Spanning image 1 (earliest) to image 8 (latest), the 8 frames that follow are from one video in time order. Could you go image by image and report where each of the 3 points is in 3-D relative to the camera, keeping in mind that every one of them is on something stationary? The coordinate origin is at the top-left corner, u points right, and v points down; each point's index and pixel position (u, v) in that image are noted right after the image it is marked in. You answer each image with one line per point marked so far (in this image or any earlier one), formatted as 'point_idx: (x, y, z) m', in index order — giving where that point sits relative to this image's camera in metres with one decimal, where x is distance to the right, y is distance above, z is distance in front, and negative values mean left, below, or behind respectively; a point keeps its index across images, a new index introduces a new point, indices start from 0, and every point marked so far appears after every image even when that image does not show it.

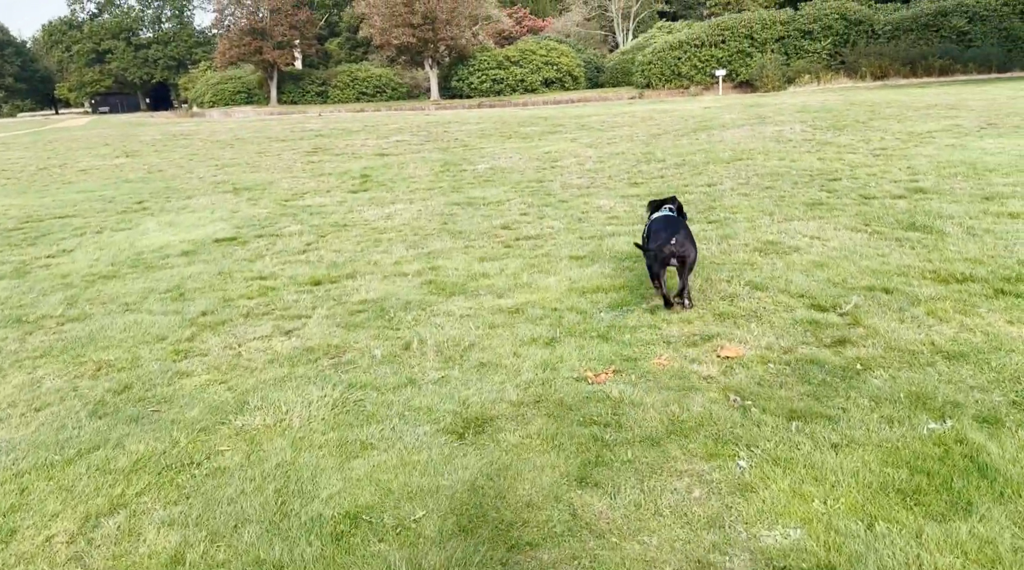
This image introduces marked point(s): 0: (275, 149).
0: (-3.9, +2.3, +14.7) m
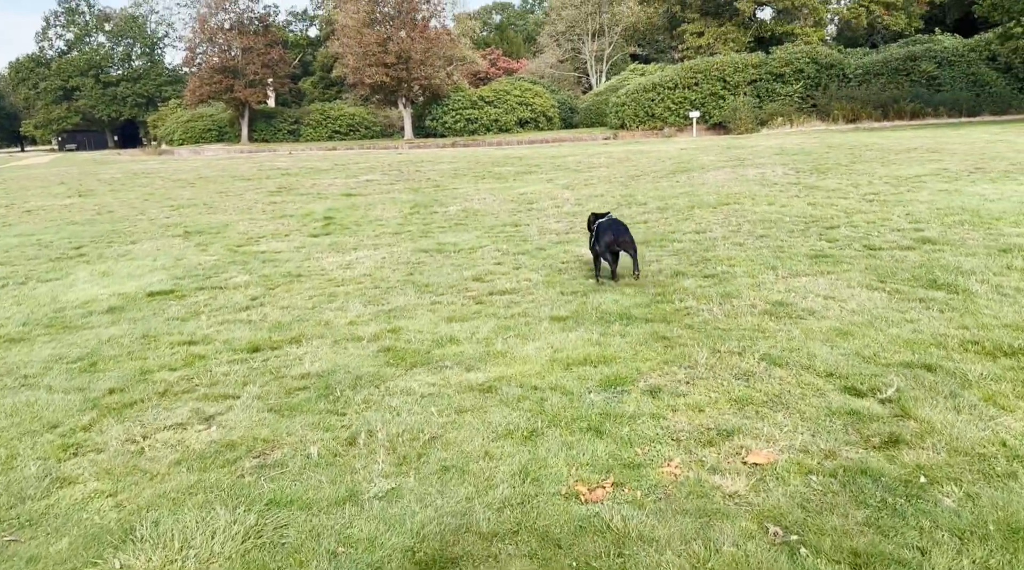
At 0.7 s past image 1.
0: (-4.4, +1.6, +14.1) m
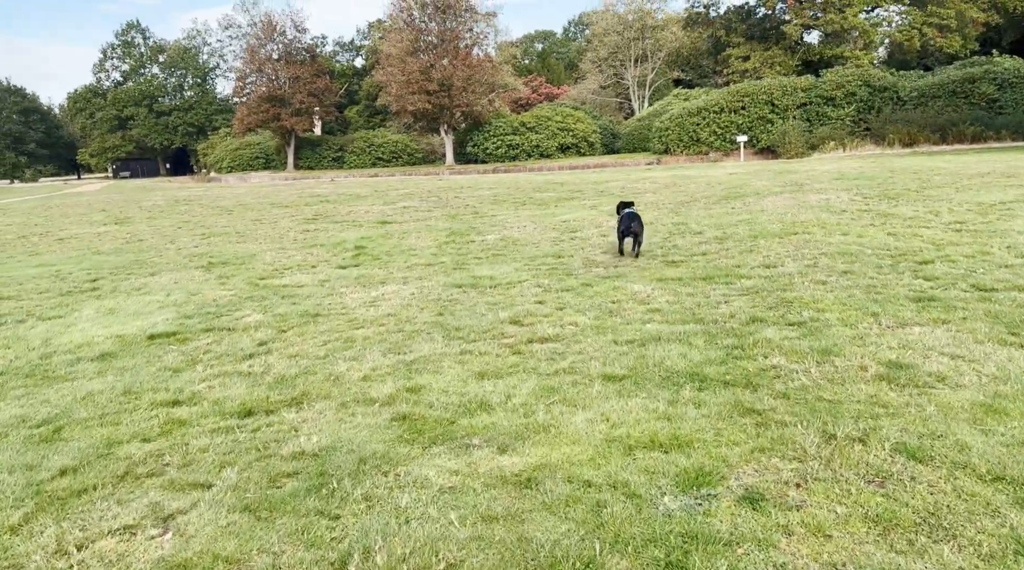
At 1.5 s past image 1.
0: (-3.7, +1.1, +13.7) m
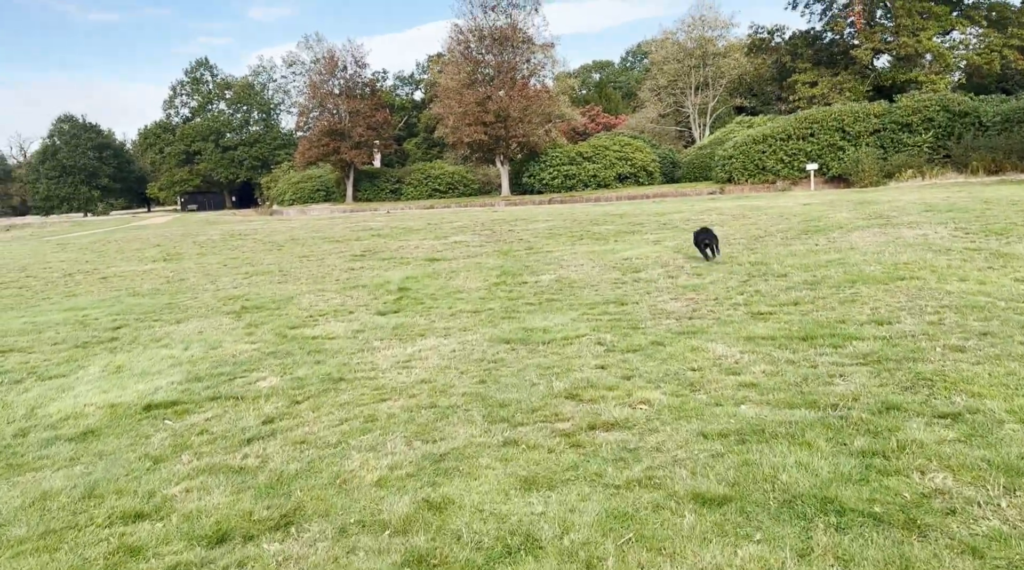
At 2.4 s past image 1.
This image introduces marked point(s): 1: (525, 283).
0: (-2.8, +0.5, +13.2) m
1: (+0.1, 0.0, +7.8) m
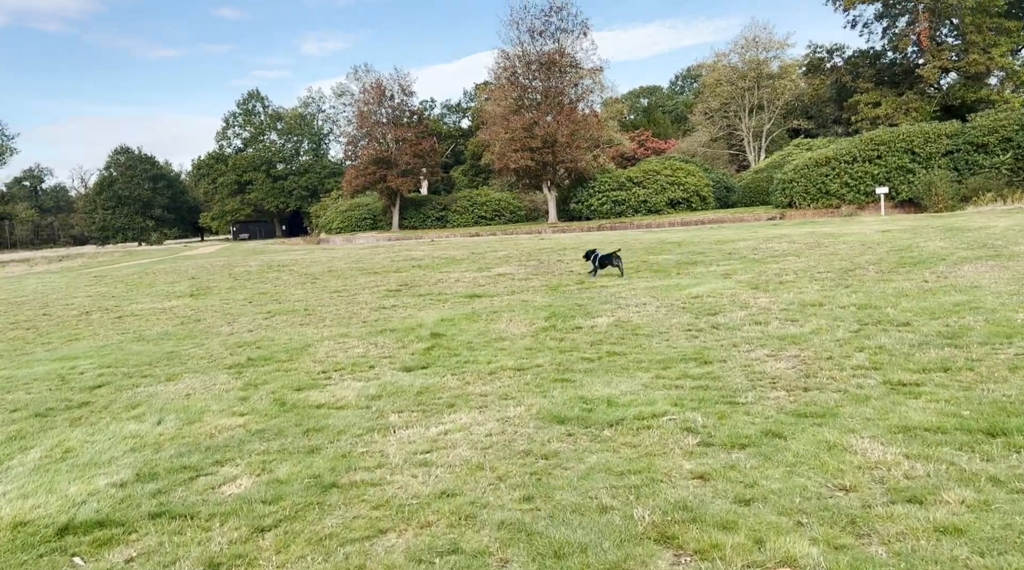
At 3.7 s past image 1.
0: (-2.1, 0.0, +12.2) m
1: (+0.5, -0.3, +6.6) m
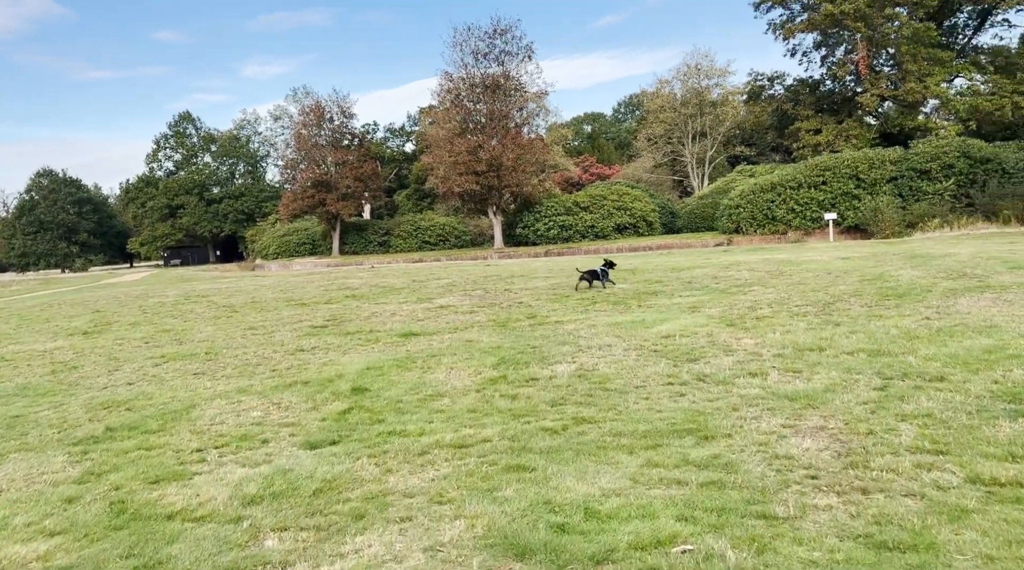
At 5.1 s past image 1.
0: (-2.9, -0.5, +10.9) m
1: (+0.1, -0.6, +5.4) m
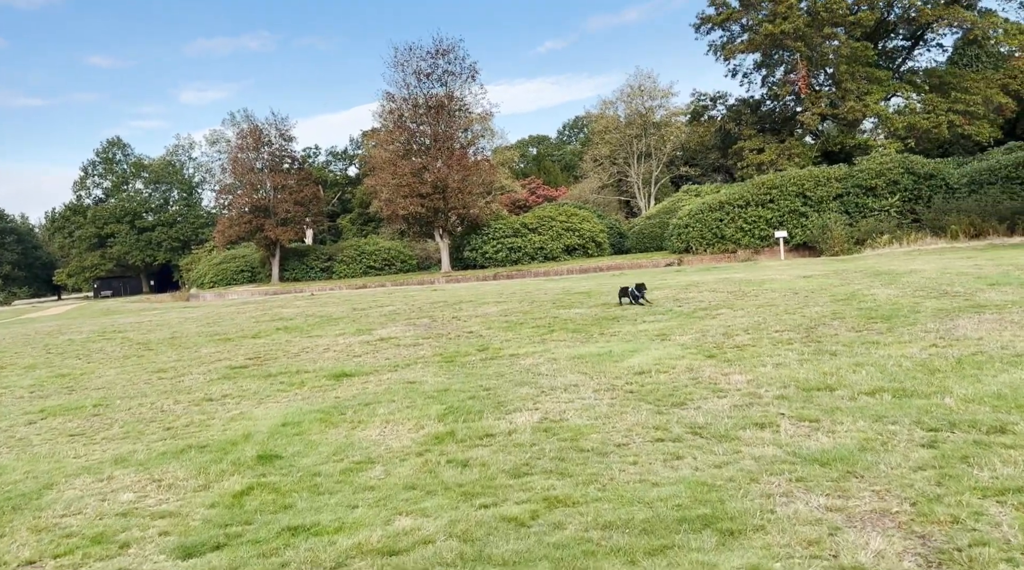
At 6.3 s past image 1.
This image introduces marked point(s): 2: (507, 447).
0: (-3.5, -0.8, +9.6) m
1: (-0.1, -0.8, +4.4) m
2: (0.0, -0.8, +4.1) m
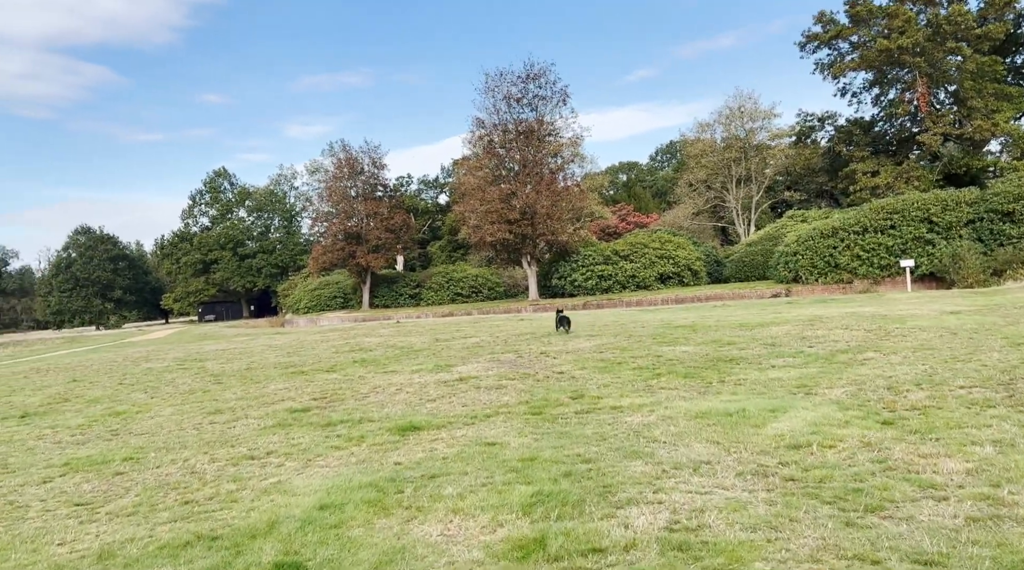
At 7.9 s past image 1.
0: (-2.5, -1.1, +8.6) m
1: (+0.3, -0.9, +3.0) m
2: (+0.3, -0.9, +2.7) m
